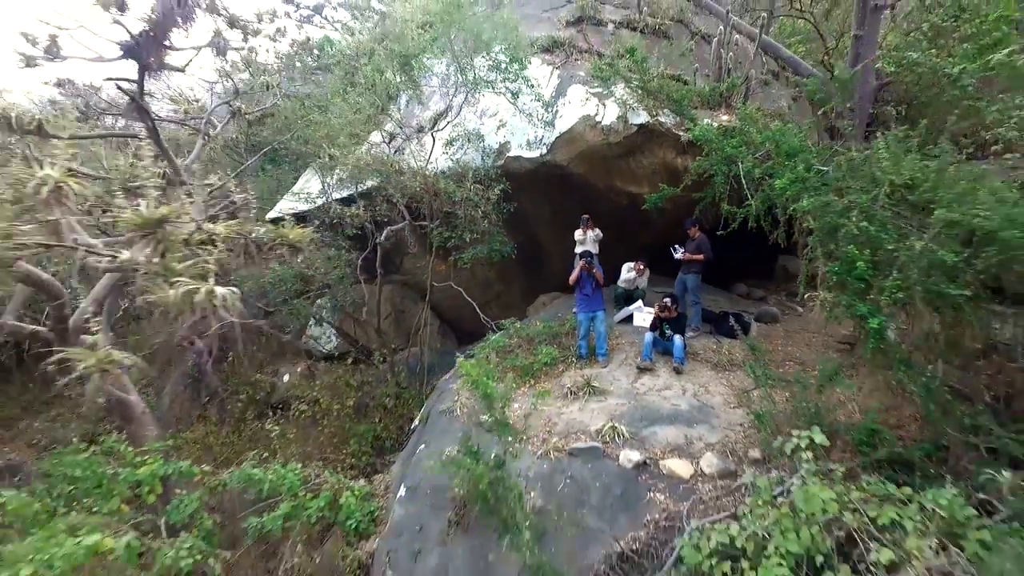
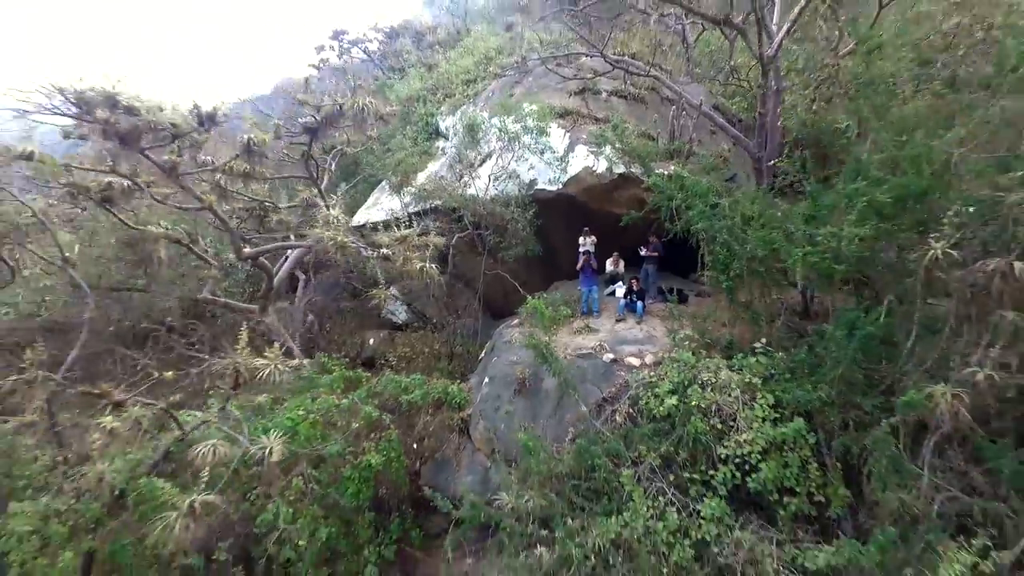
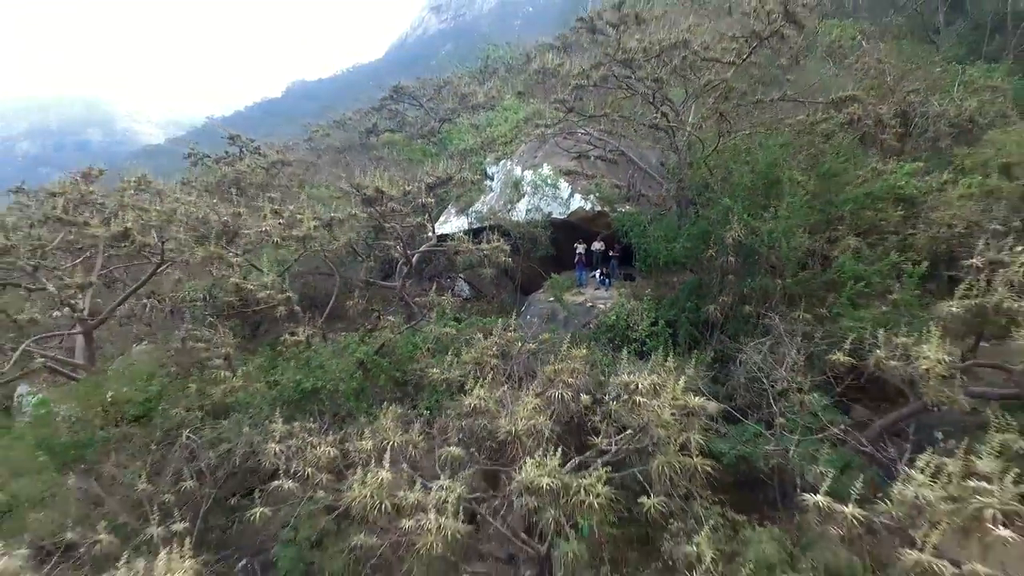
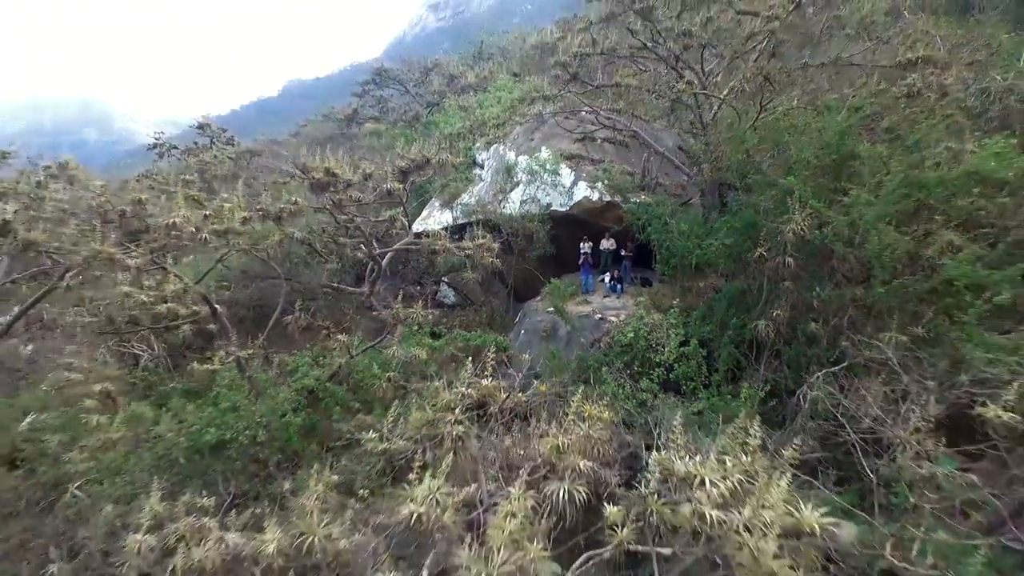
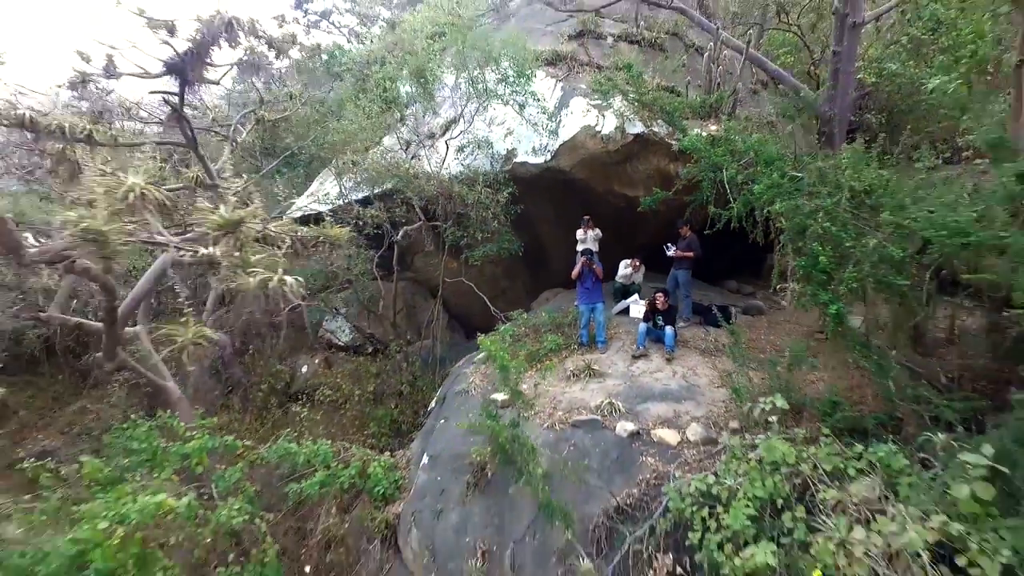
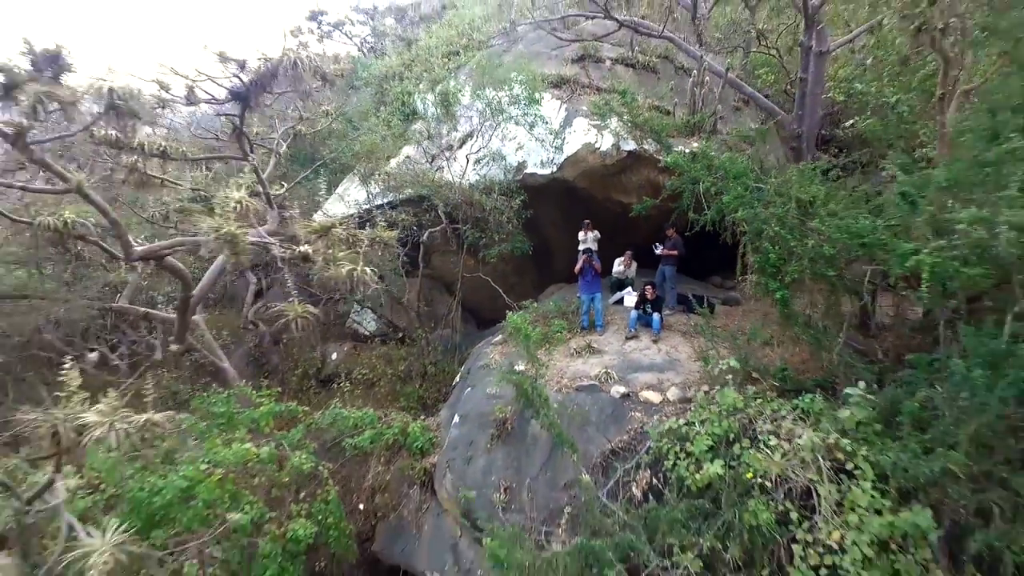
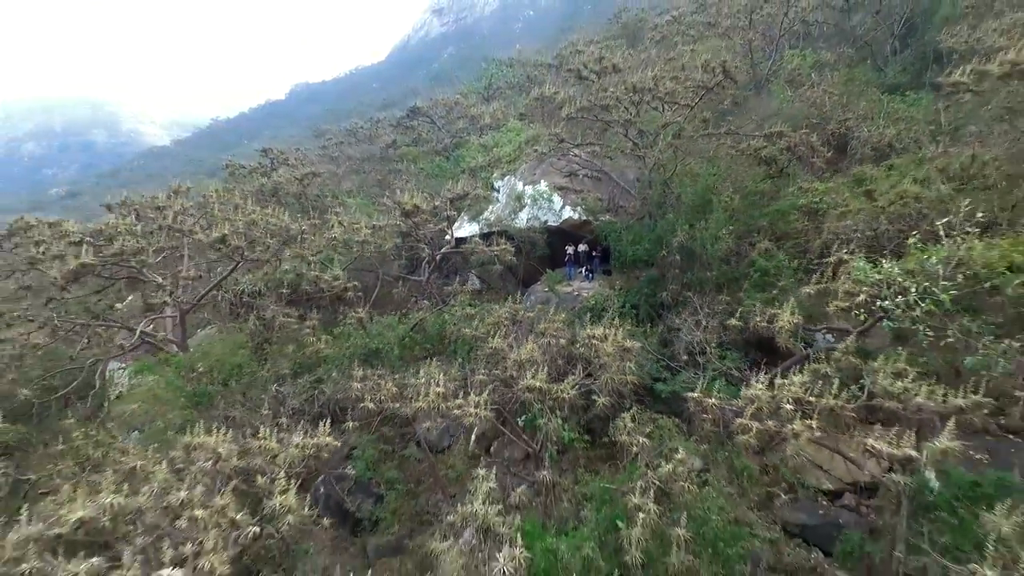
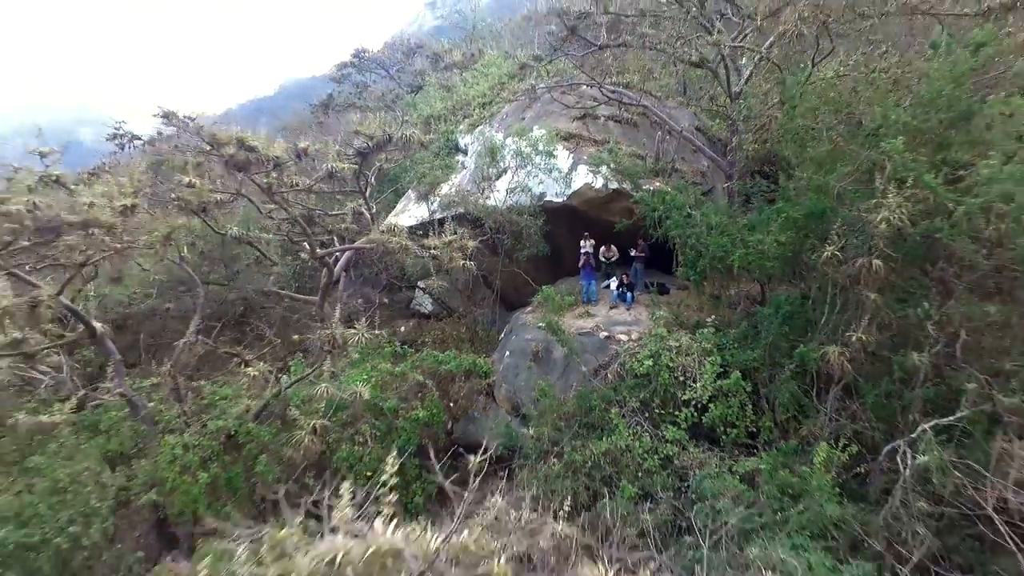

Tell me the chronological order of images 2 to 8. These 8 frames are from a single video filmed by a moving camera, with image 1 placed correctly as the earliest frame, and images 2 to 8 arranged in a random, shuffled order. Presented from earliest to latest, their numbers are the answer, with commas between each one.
5, 6, 2, 8, 4, 3, 7
